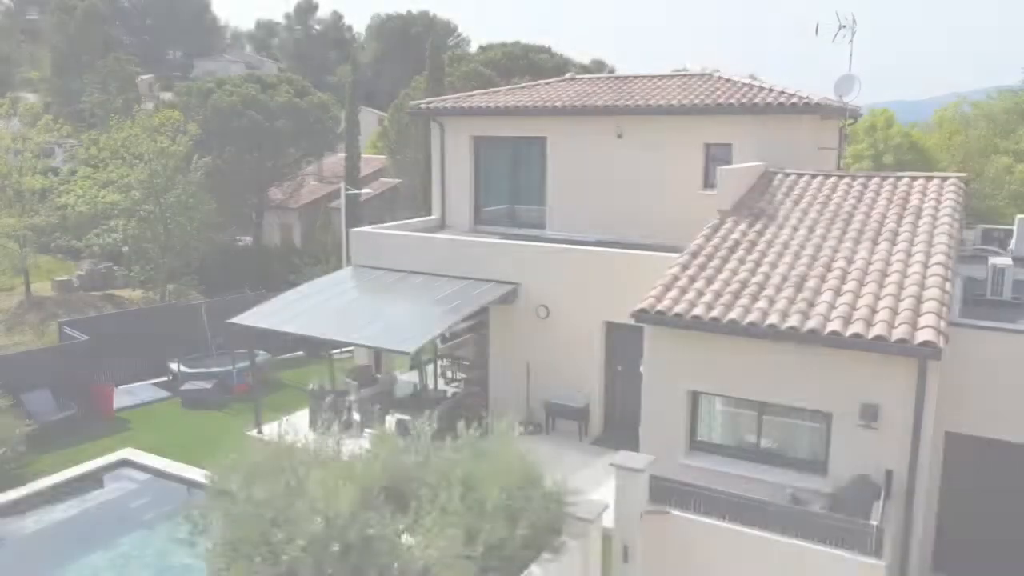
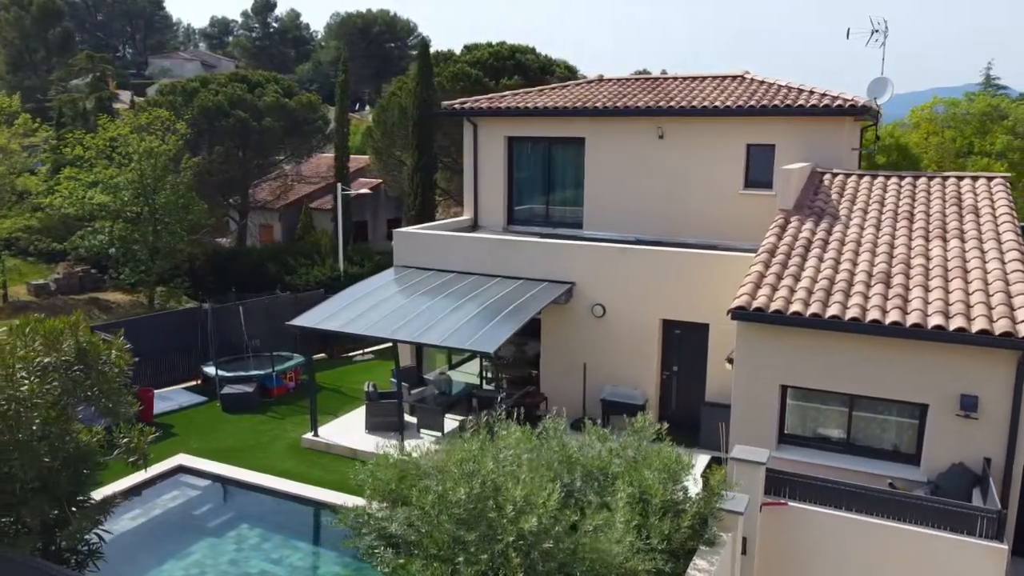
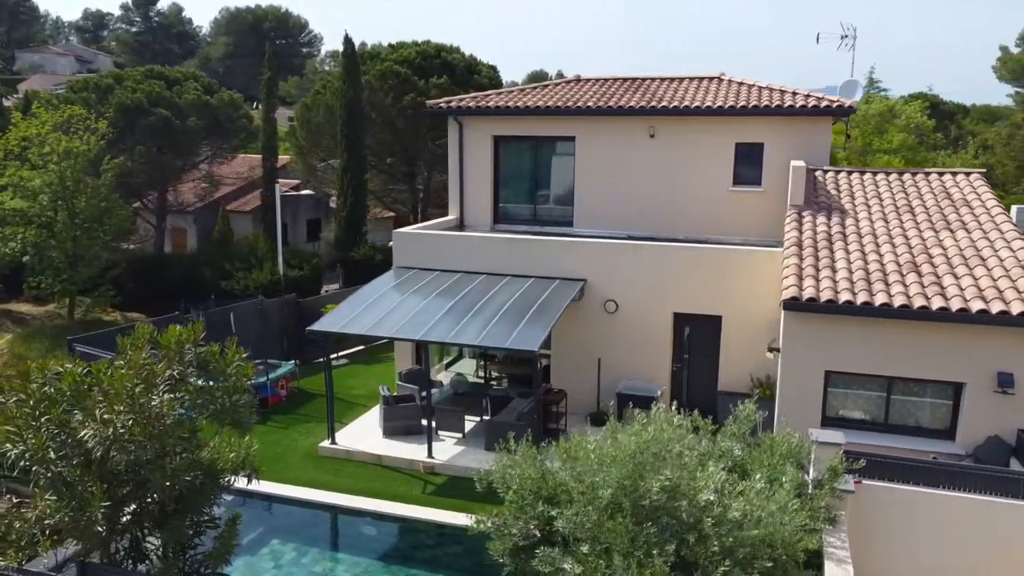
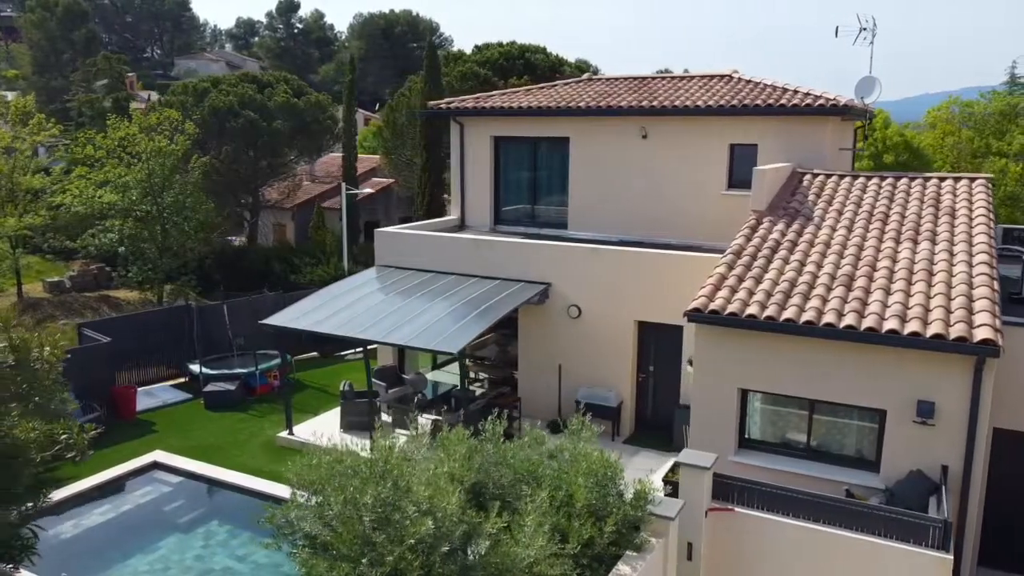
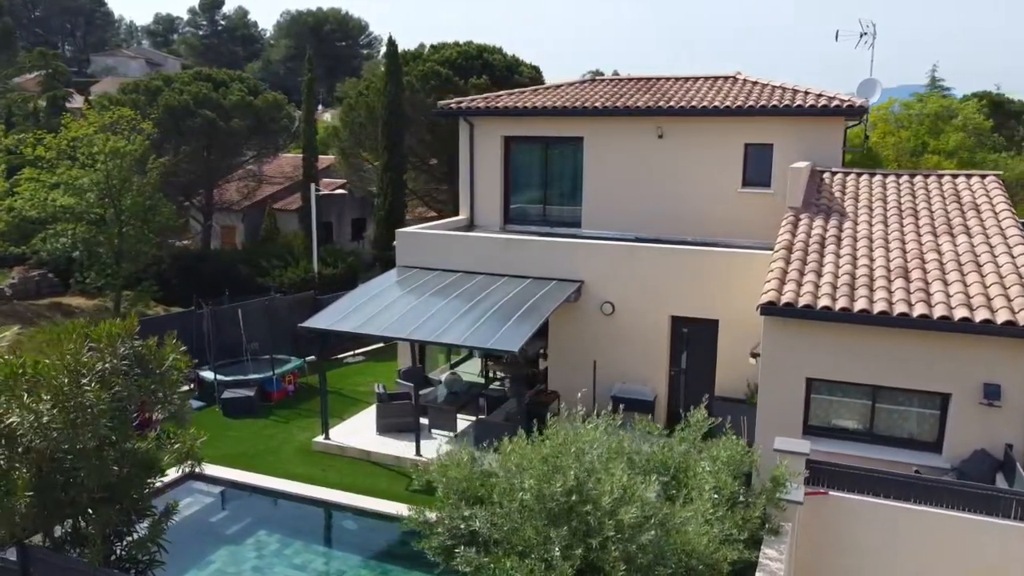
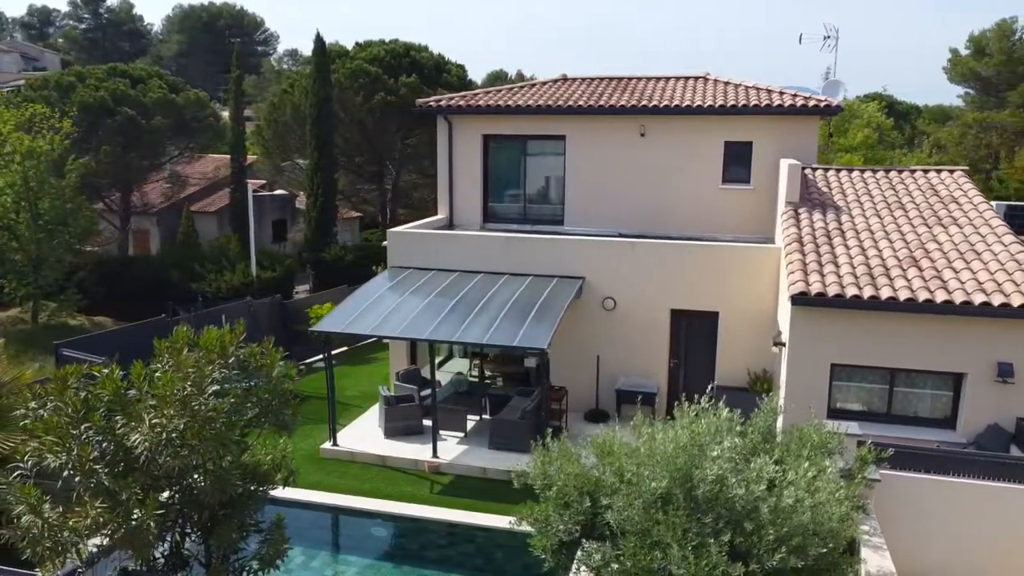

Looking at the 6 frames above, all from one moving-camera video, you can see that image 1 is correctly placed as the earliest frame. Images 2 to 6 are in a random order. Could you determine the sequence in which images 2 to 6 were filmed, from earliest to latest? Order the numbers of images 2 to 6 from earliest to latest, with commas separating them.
4, 2, 5, 3, 6
